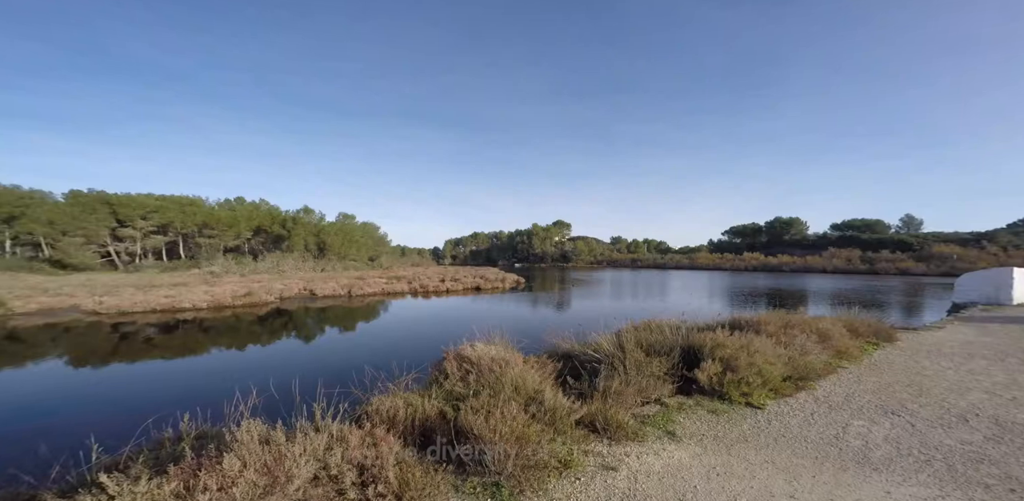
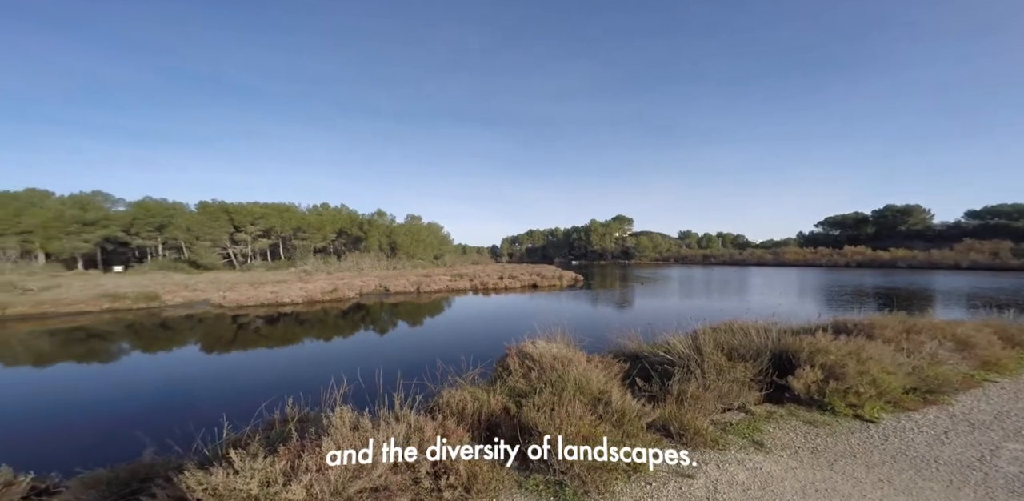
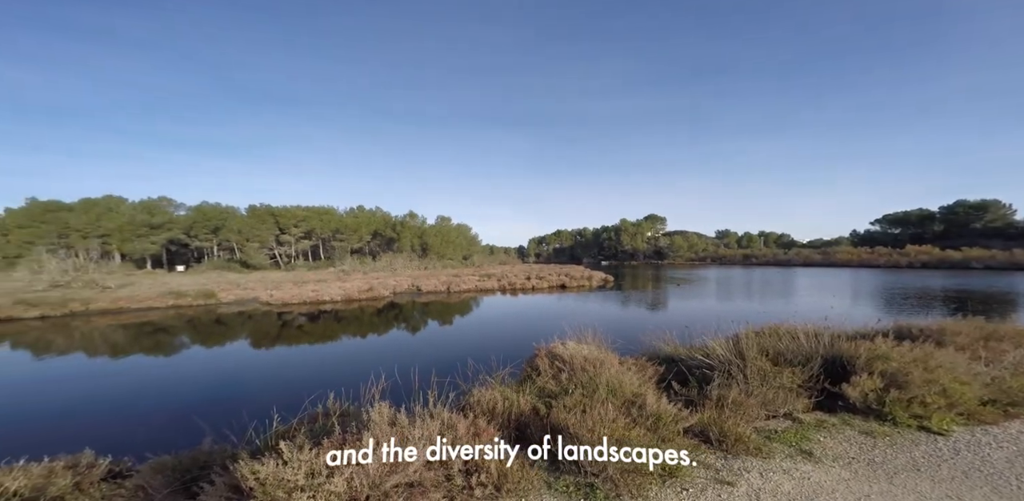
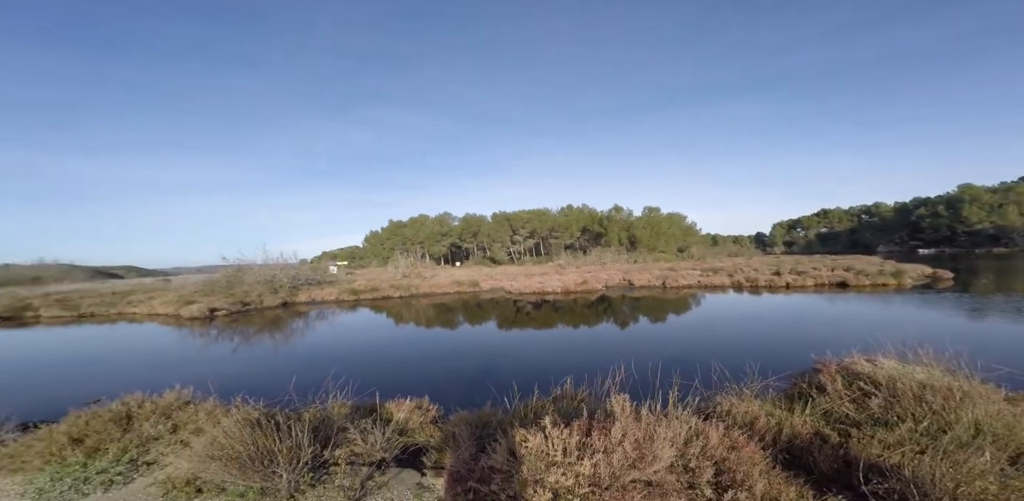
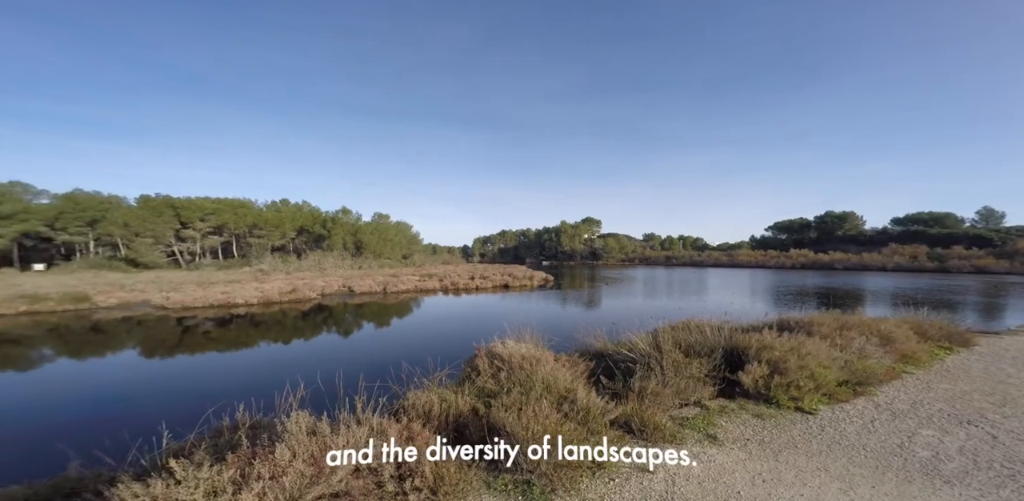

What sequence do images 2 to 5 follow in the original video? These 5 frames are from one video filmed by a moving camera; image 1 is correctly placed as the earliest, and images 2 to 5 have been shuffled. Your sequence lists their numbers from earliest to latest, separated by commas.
5, 2, 3, 4
